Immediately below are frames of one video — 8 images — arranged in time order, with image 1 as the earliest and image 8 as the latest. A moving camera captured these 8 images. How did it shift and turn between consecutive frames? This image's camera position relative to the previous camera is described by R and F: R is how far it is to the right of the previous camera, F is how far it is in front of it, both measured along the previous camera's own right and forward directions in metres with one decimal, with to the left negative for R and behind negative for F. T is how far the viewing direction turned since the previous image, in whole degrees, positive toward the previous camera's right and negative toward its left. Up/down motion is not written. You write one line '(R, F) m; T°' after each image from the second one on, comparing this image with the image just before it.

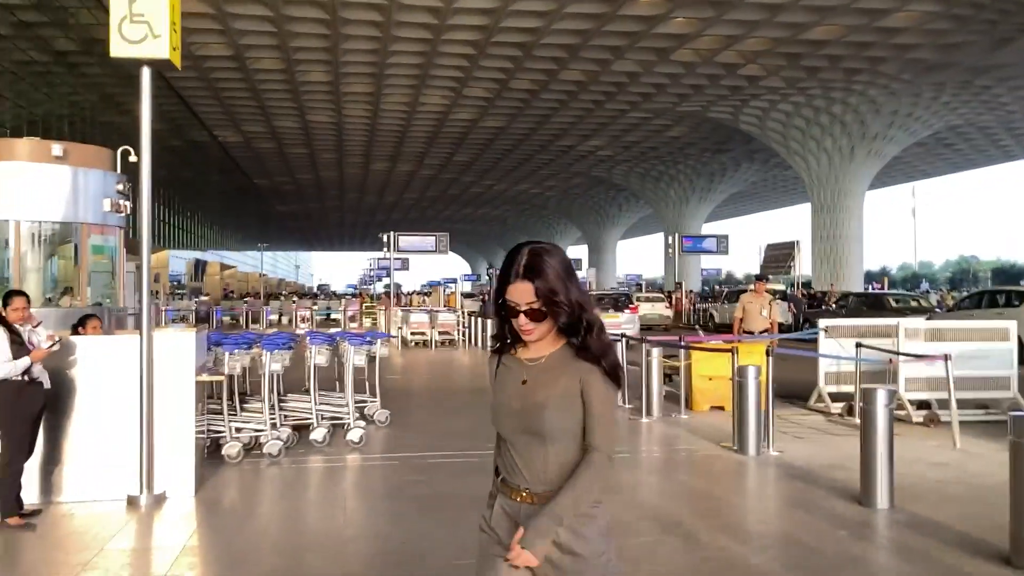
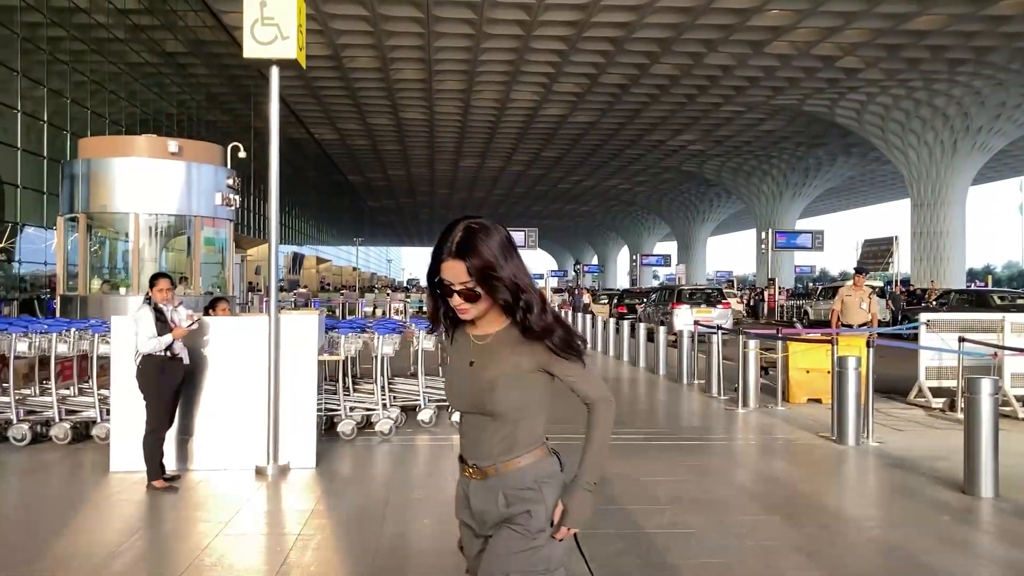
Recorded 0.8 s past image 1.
(-0.1, -0.2) m; -5°
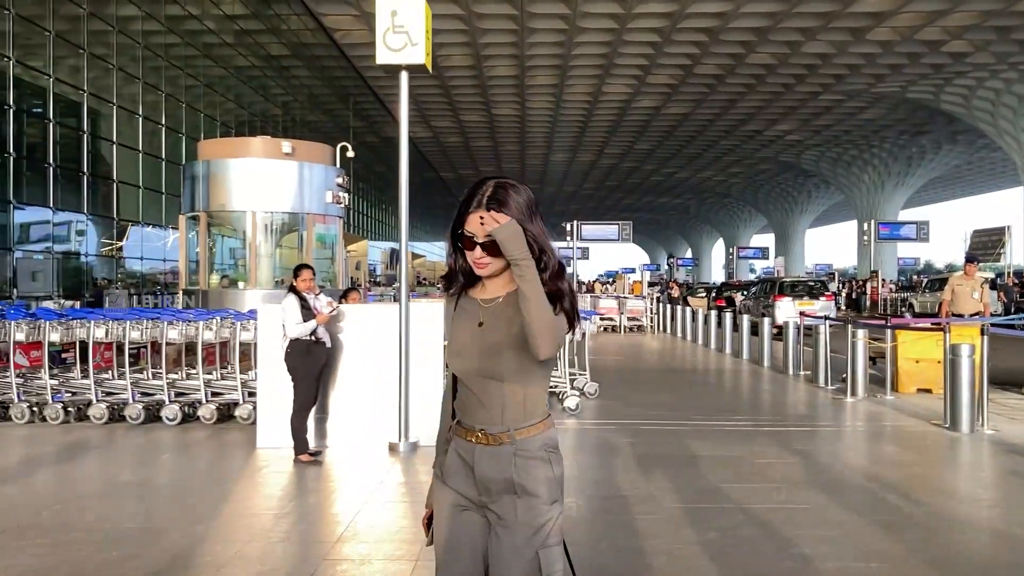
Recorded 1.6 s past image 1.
(-0.1, -0.3) m; -5°
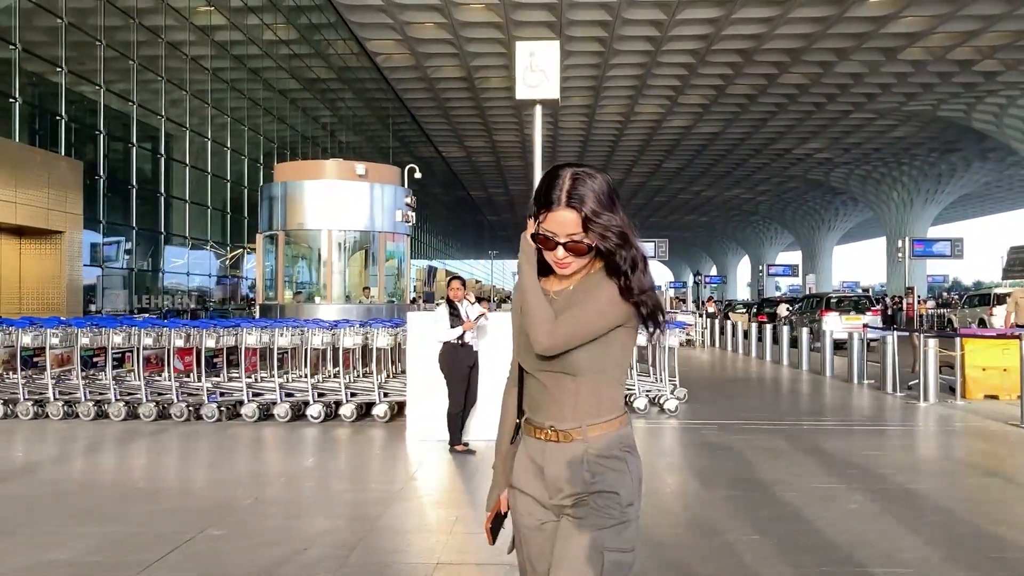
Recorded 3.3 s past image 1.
(-0.6, -0.6) m; -1°
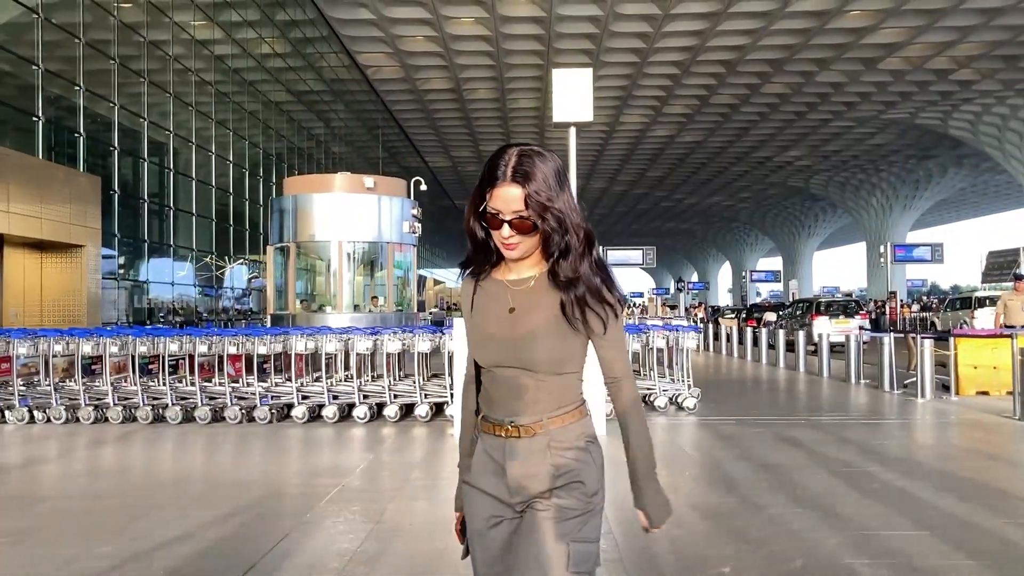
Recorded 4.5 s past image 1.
(-0.4, -0.5) m; +1°
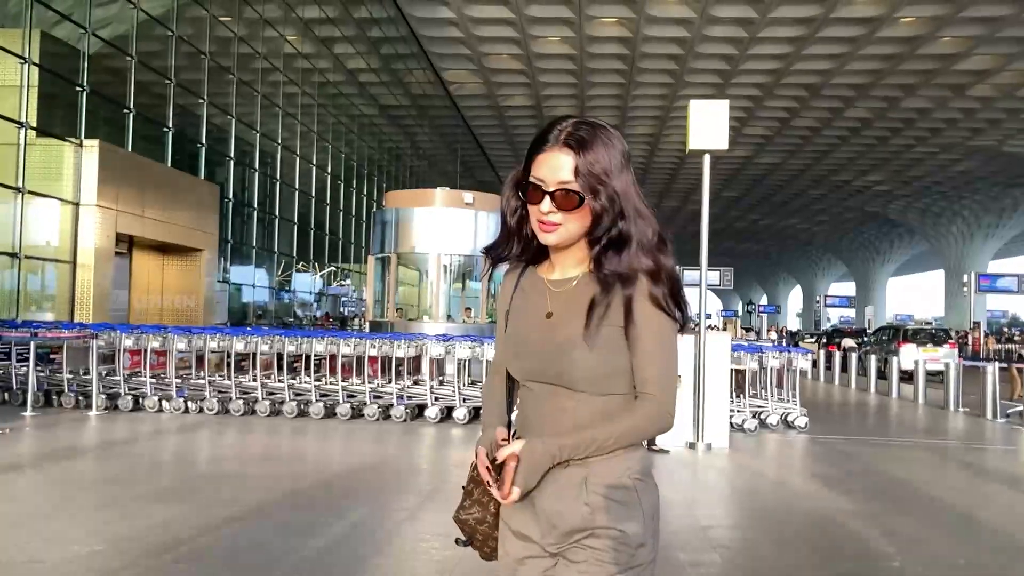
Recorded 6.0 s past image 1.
(-0.5, -0.5) m; -4°
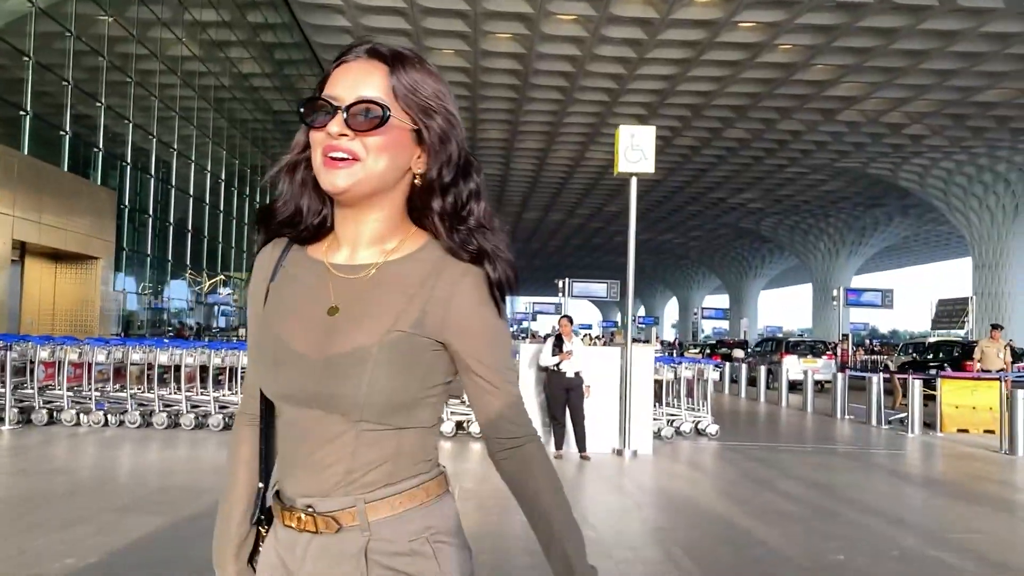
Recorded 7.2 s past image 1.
(-0.4, -0.2) m; +7°
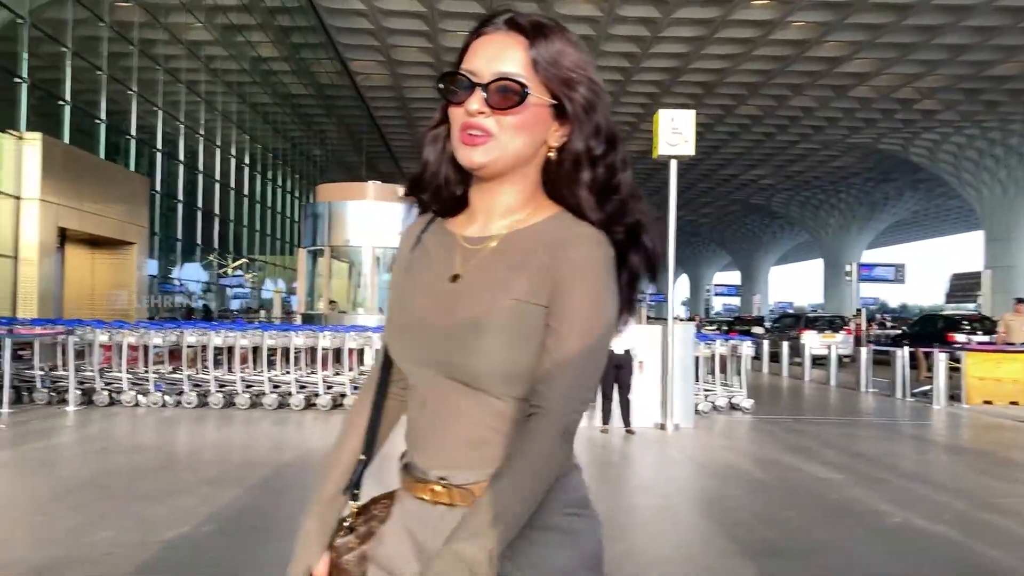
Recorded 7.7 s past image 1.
(-0.3, -0.3) m; 0°
